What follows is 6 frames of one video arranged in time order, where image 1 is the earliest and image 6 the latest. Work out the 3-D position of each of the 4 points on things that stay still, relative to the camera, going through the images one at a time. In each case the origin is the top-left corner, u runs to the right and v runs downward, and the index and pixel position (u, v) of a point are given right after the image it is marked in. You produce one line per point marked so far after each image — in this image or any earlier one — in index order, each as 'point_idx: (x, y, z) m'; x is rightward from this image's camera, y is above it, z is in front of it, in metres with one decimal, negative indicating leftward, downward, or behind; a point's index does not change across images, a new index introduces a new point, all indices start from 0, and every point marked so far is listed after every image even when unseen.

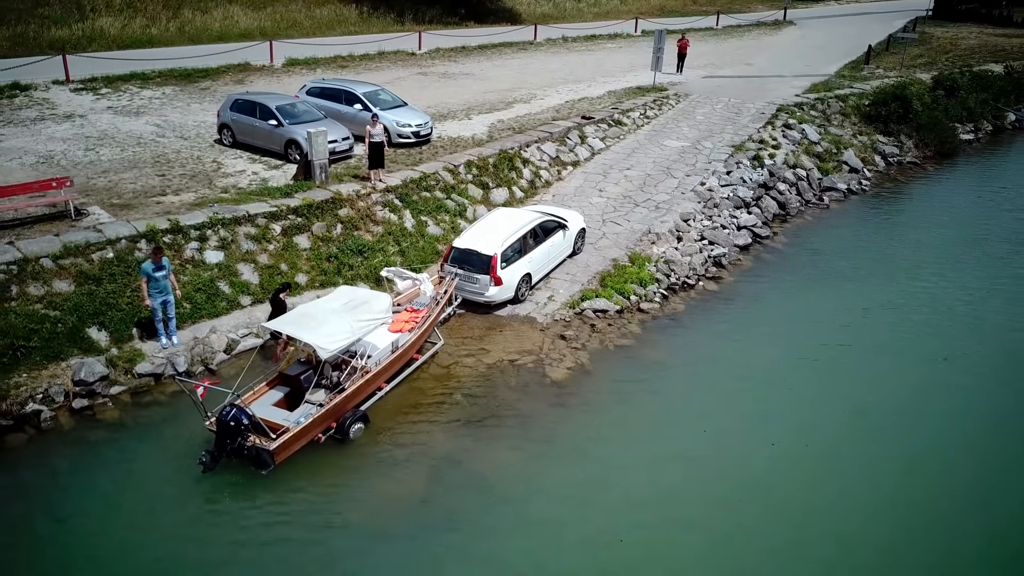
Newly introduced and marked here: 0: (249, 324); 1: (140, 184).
0: (-5.3, -0.7, +15.2) m
1: (-9.3, +2.6, +18.7) m
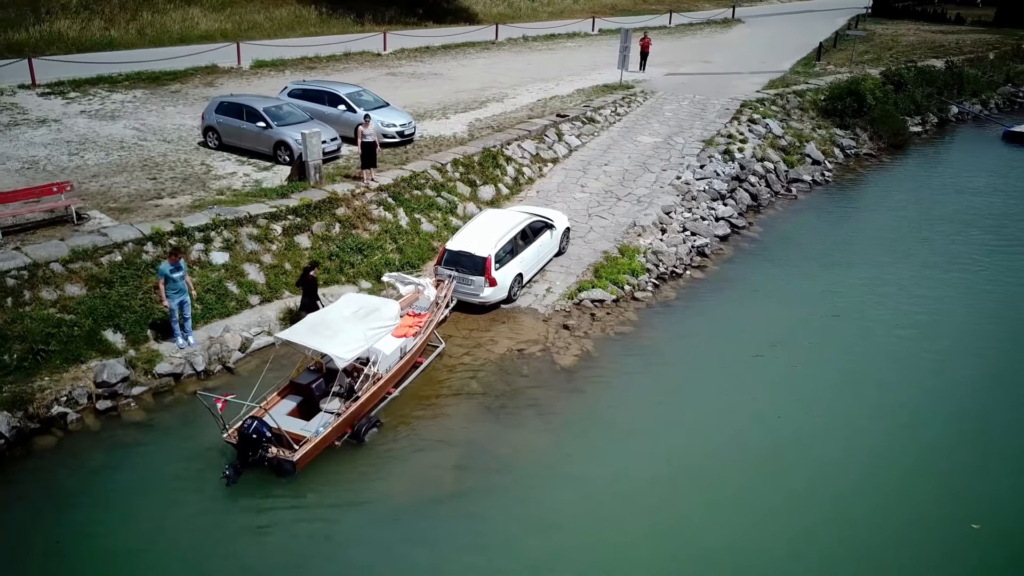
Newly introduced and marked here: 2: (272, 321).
0: (-5.2, -0.7, +15.4) m
1: (-9.5, +2.5, +18.7) m
2: (-5.0, -0.7, +15.5) m
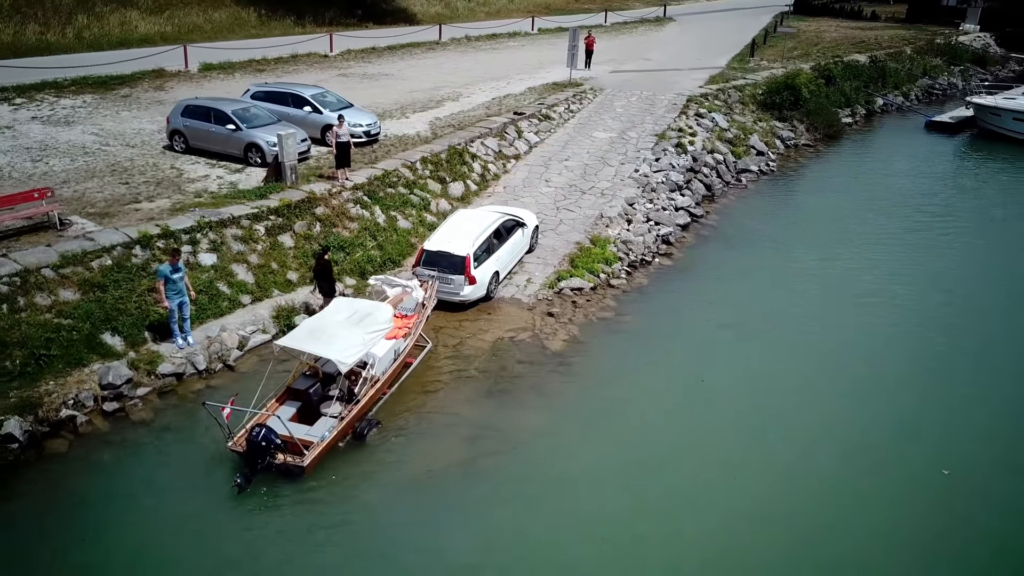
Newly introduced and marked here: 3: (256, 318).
0: (-5.4, -0.7, +15.7) m
1: (-10.0, +2.4, +18.6) m
2: (-5.2, -0.6, +15.8) m
3: (-5.4, -0.6, +15.7) m
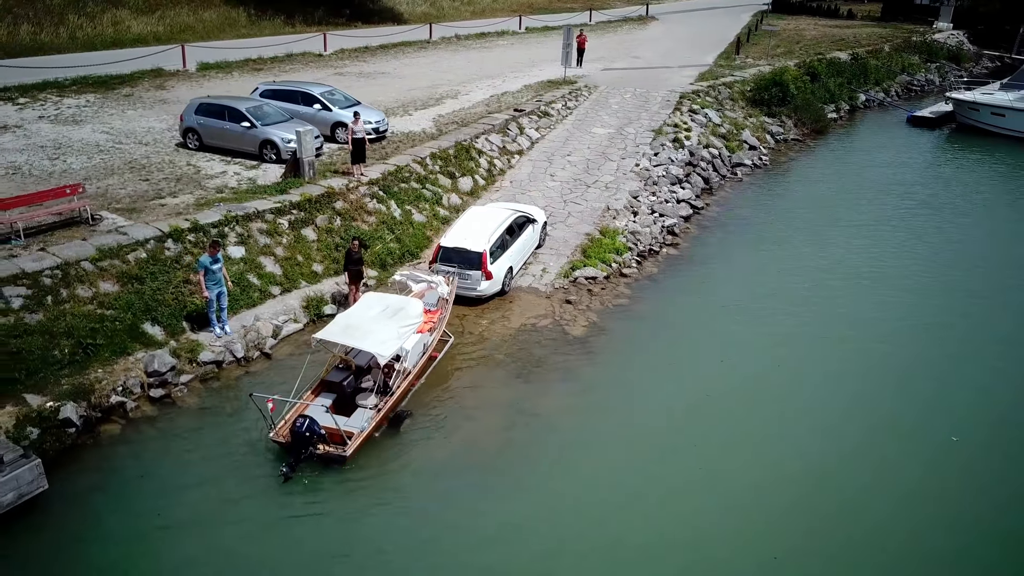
0: (-4.9, -0.5, +16.1) m
1: (-9.7, +2.5, +18.9) m
2: (-4.7, -0.4, +16.3) m
3: (-4.9, -0.4, +16.2) m
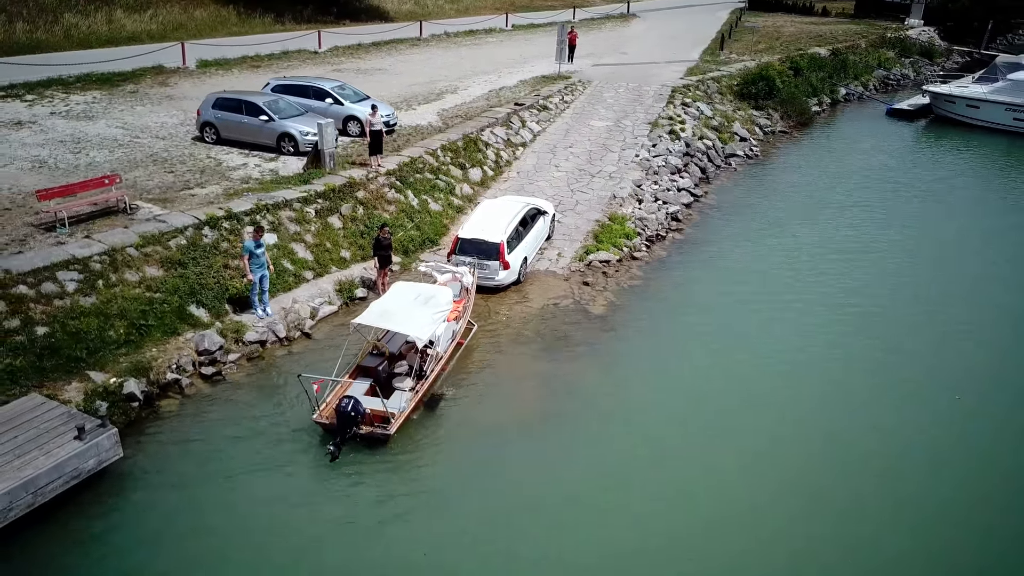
0: (-4.3, -0.1, +16.8) m
1: (-9.2, +2.8, +19.4) m
2: (-4.2, -0.1, +17.0) m
3: (-4.3, -0.1, +16.9) m
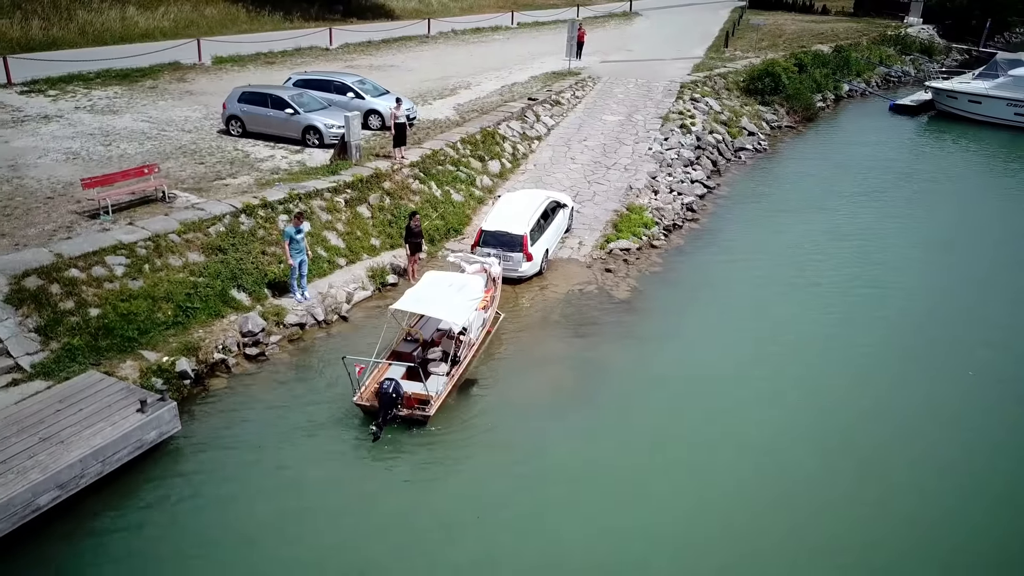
0: (-3.7, +0.2, +17.4) m
1: (-8.6, +3.1, +19.9) m
2: (-3.5, +0.2, +17.5) m
3: (-3.7, +0.3, +17.4) m
